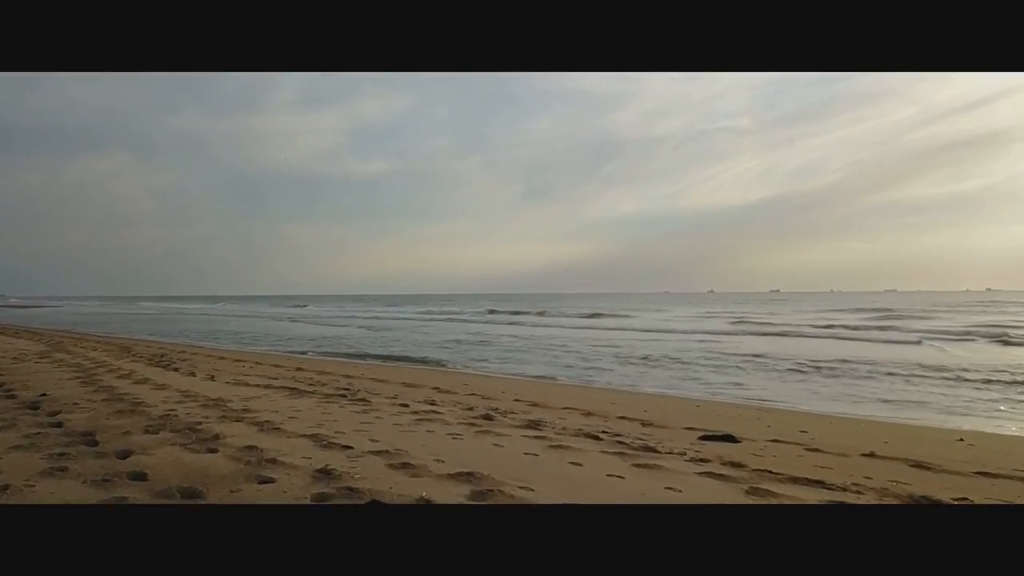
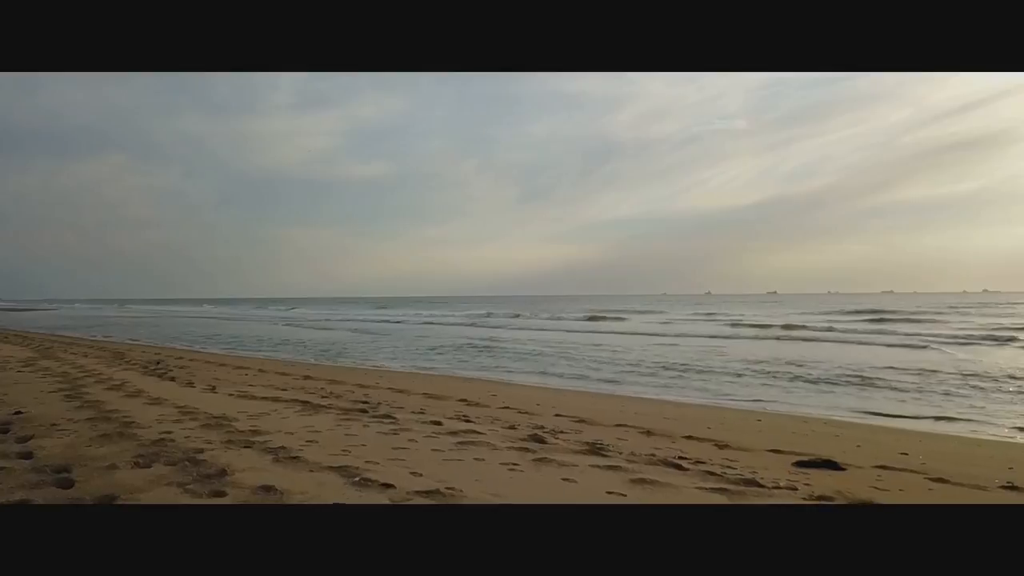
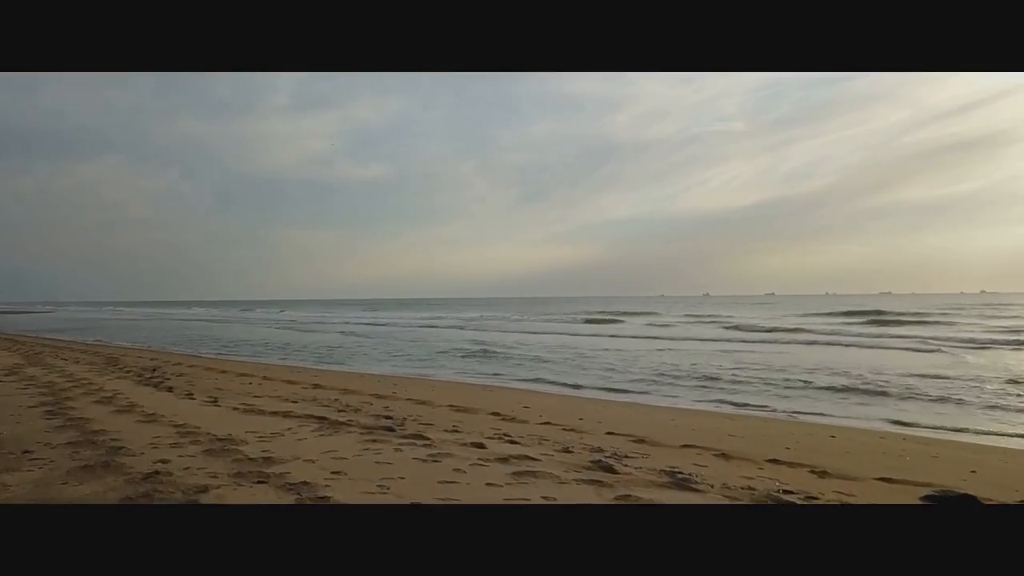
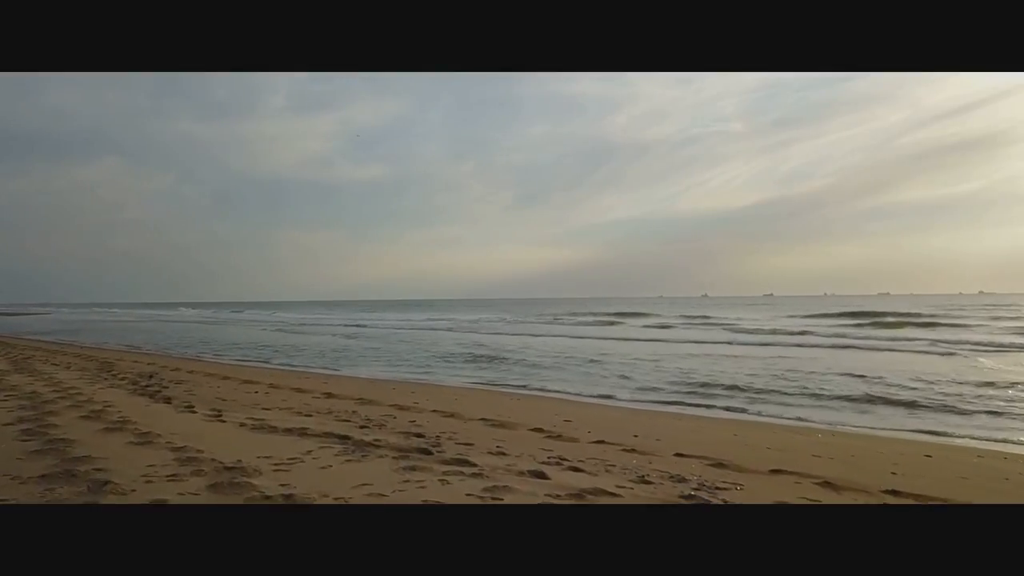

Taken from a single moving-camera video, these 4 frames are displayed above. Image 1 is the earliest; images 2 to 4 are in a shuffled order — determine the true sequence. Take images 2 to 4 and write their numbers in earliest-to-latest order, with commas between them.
2, 3, 4
